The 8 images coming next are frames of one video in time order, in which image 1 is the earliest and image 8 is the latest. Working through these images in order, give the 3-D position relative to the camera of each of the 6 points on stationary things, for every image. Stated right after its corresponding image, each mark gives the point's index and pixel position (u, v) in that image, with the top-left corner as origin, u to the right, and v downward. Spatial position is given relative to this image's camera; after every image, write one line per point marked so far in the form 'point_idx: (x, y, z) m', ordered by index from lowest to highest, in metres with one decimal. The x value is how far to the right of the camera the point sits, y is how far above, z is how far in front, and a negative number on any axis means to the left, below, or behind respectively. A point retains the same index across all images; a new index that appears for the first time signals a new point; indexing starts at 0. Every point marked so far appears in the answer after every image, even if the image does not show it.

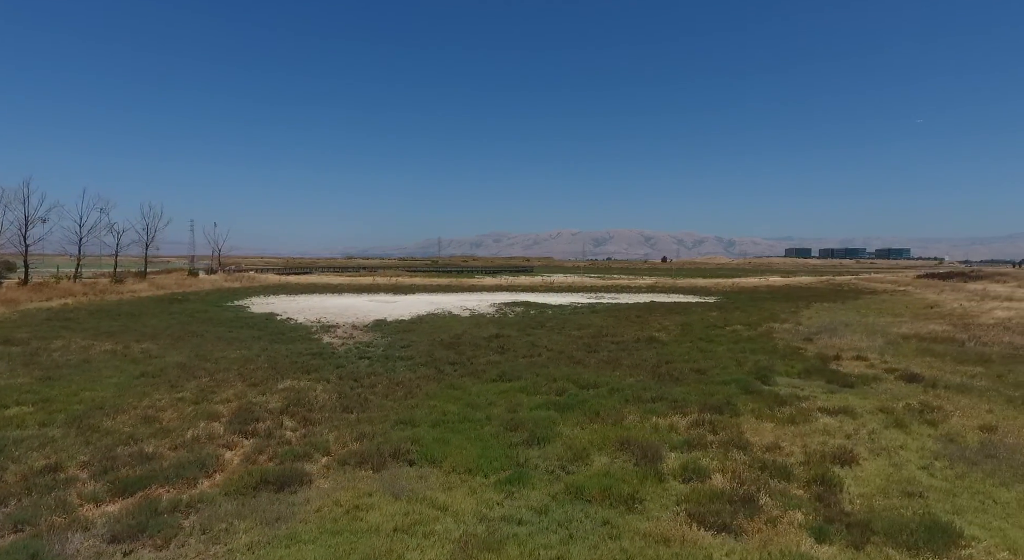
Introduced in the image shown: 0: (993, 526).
0: (+5.5, -2.8, +6.4) m
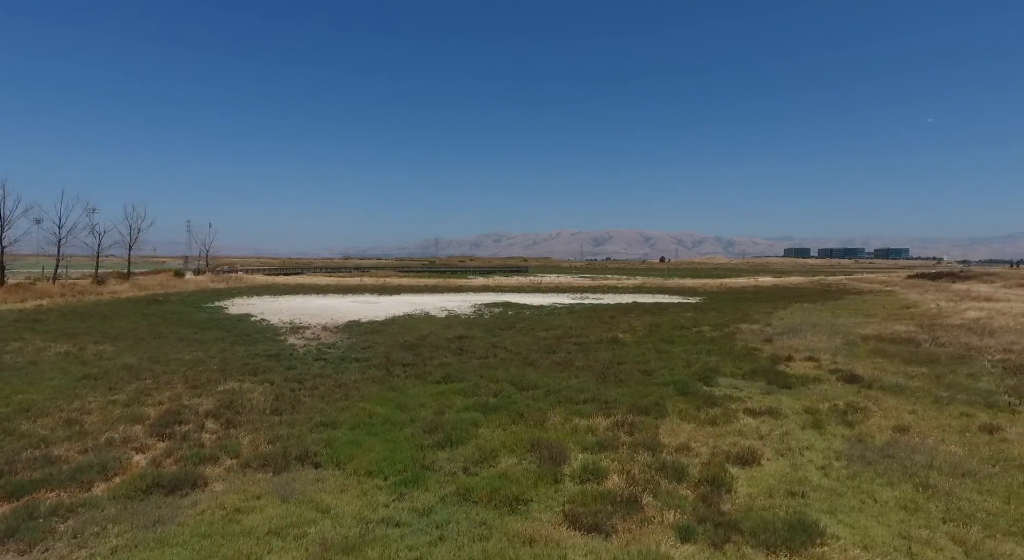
0: (+4.1, -2.9, +6.6) m
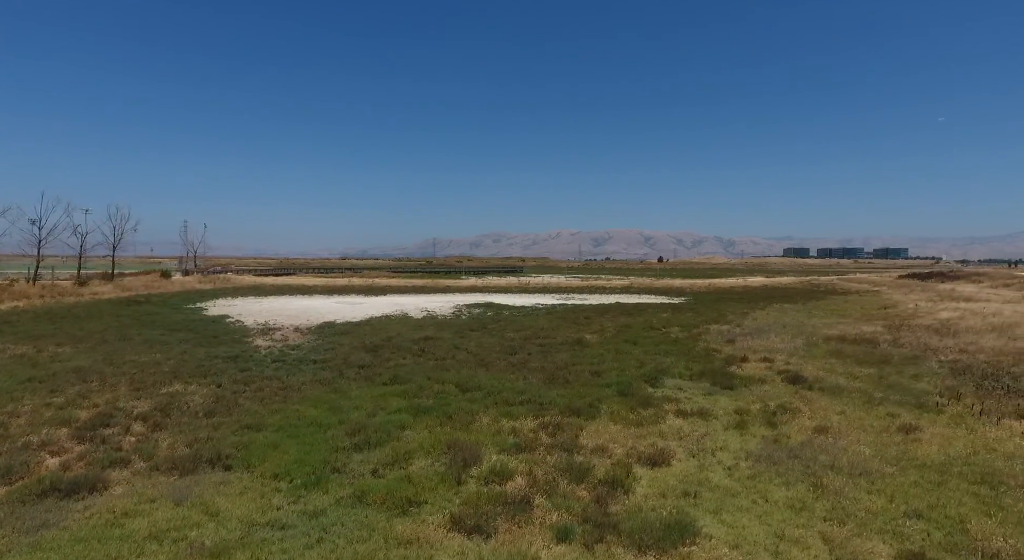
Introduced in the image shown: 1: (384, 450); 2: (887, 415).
0: (+2.7, -2.9, +6.7) m
1: (-2.1, -2.8, +9.3) m
2: (+7.8, -2.8, +11.6) m
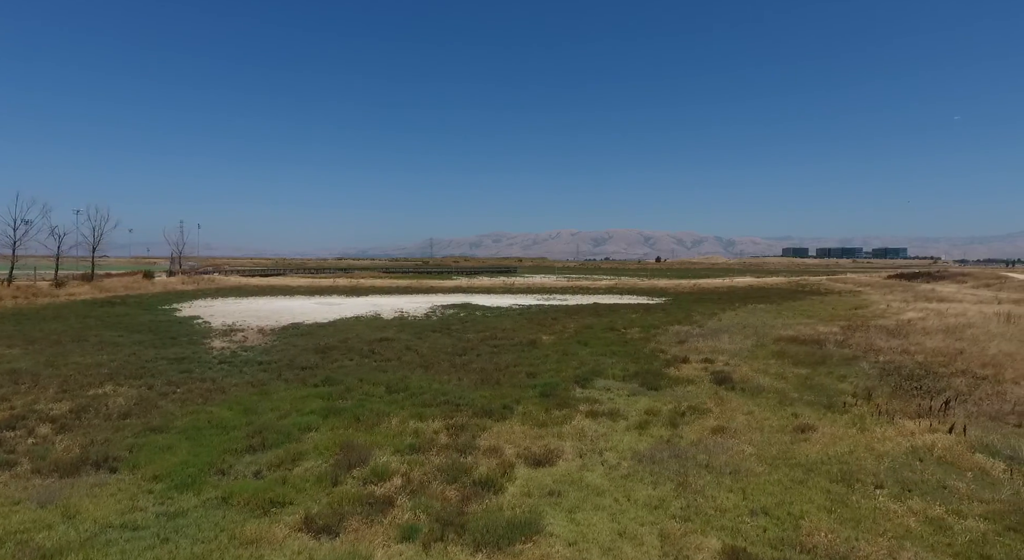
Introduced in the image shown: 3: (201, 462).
0: (+0.9, -3.0, +6.8) m
1: (-4.0, -2.9, +9.4) m
2: (+5.9, -2.8, +11.8) m
3: (-5.0, -2.9, +8.9) m
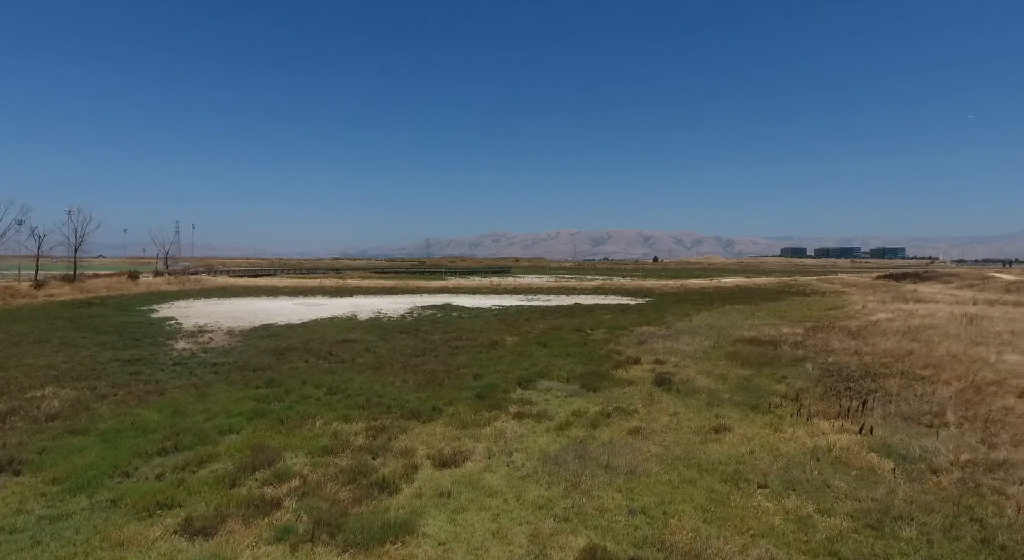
0: (-0.6, -3.0, +6.9) m
1: (-5.5, -2.9, +9.5) m
2: (+4.3, -2.9, +12.0) m
3: (-6.5, -2.9, +9.0) m
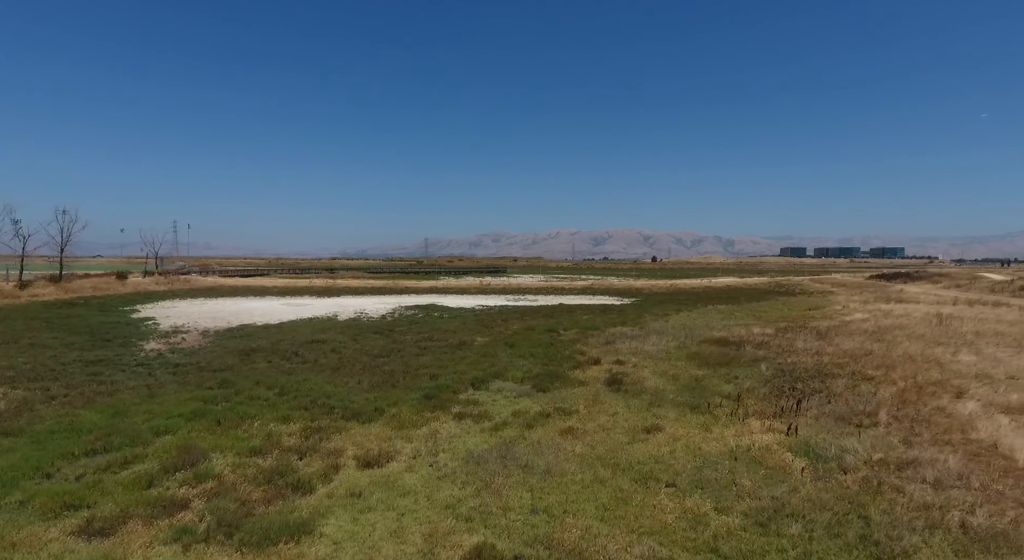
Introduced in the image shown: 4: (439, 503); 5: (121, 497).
0: (-1.9, -3.1, +7.0) m
1: (-6.8, -3.0, +9.6) m
2: (+3.0, -2.9, +12.2) m
3: (-7.8, -3.0, +9.0) m
4: (-1.0, -3.1, +7.7) m
5: (-5.4, -3.0, +7.8) m
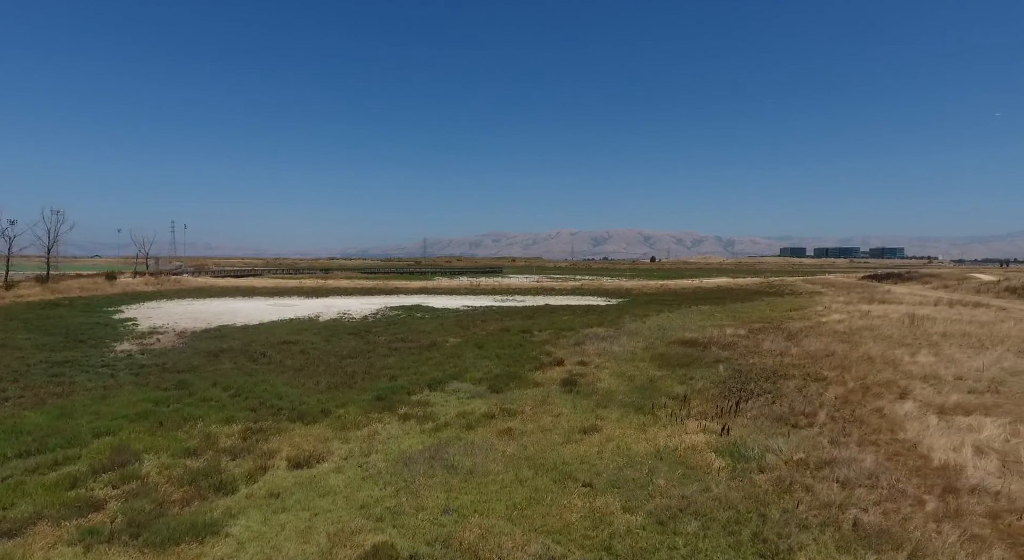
0: (-3.0, -3.1, +7.1) m
1: (-8.0, -3.0, +9.6) m
2: (+1.8, -3.0, +12.3) m
3: (-8.9, -3.0, +9.1) m
4: (-2.2, -3.1, +7.8) m
5: (-6.6, -3.1, +7.8) m
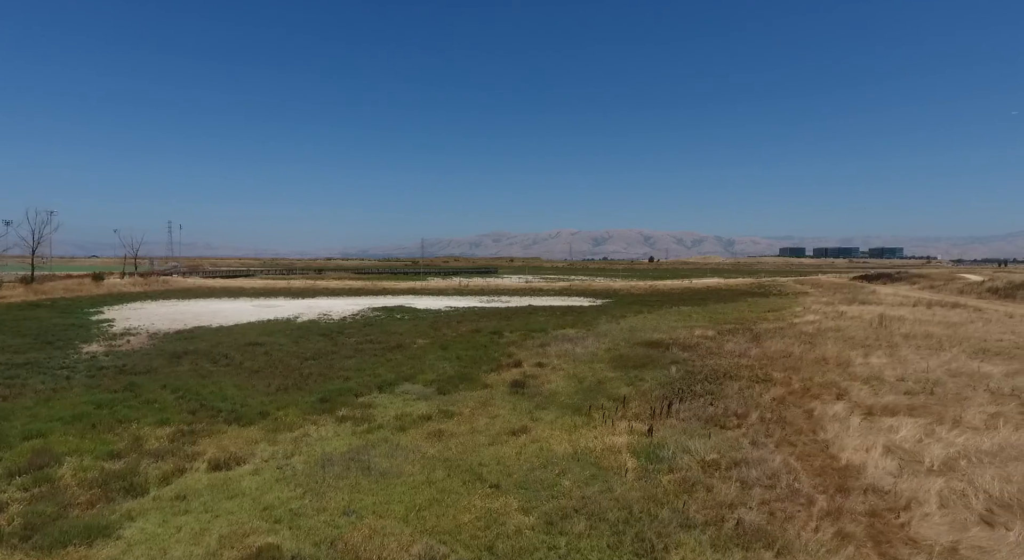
0: (-4.4, -3.2, +7.2) m
1: (-9.3, -3.1, +9.6) m
2: (+0.4, -3.1, +12.4) m
3: (-10.3, -3.1, +9.1) m
4: (-3.5, -3.2, +7.9) m
5: (-8.0, -3.1, +7.9) m
